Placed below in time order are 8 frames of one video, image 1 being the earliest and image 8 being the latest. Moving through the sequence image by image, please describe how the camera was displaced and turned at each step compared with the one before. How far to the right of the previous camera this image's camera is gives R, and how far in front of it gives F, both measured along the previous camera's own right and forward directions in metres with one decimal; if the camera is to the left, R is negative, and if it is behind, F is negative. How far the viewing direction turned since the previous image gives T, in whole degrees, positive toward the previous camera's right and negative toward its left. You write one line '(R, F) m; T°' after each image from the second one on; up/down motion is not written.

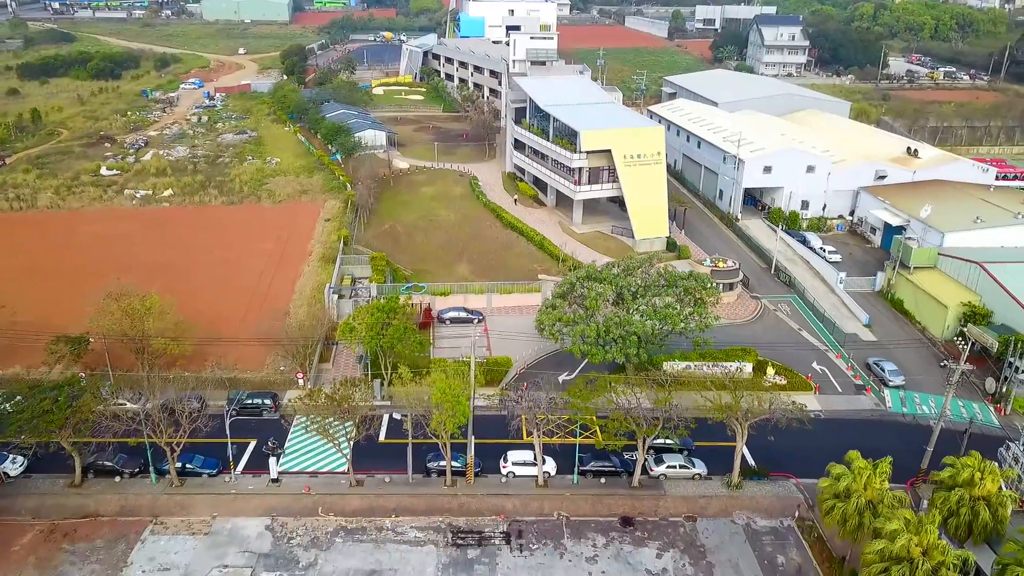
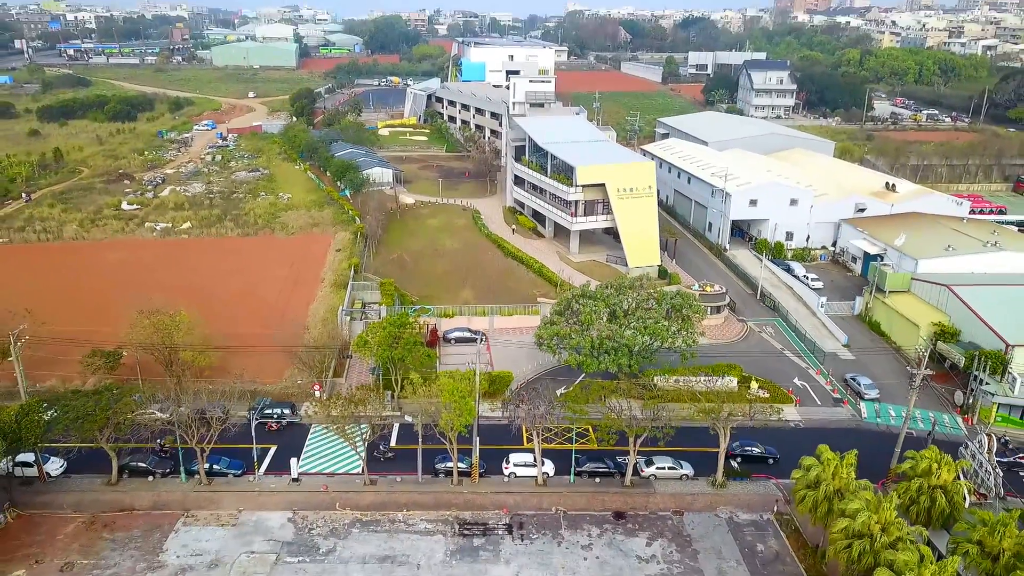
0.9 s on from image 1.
(0.0, -1.2) m; 0°
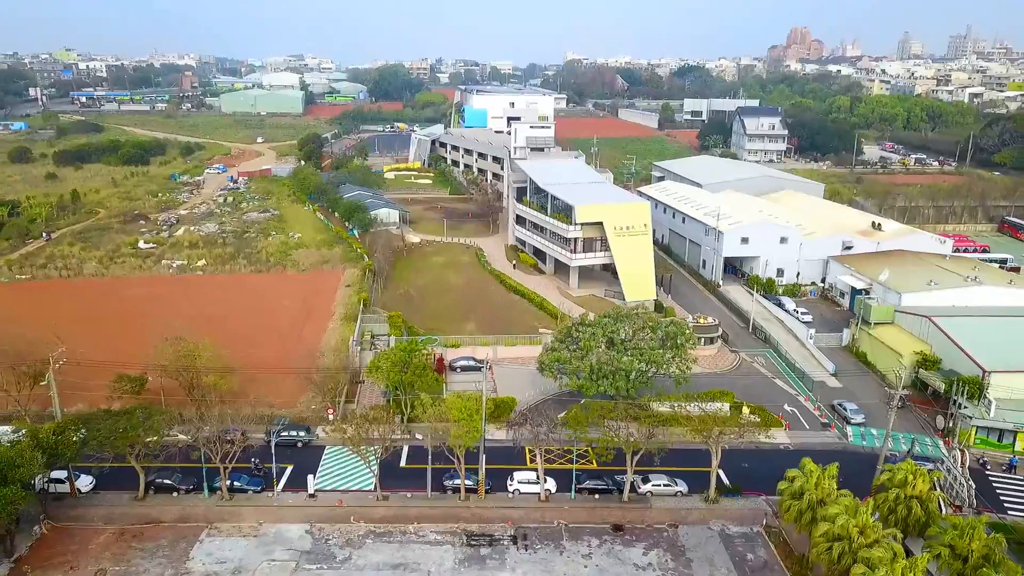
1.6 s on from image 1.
(-0.1, -1.0) m; 0°
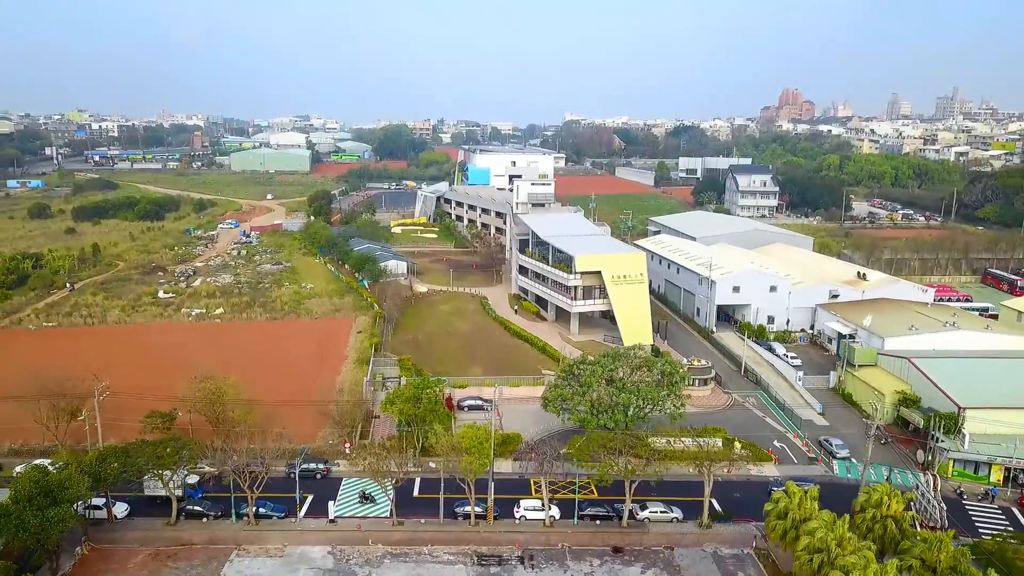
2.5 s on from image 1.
(-0.1, -1.3) m; 0°
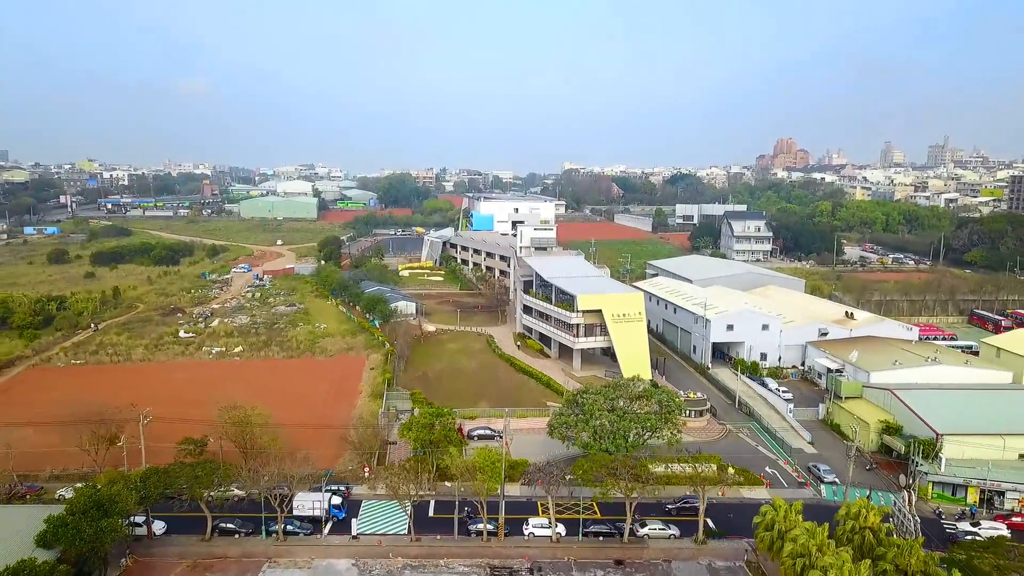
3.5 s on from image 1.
(-0.2, -1.5) m; 0°
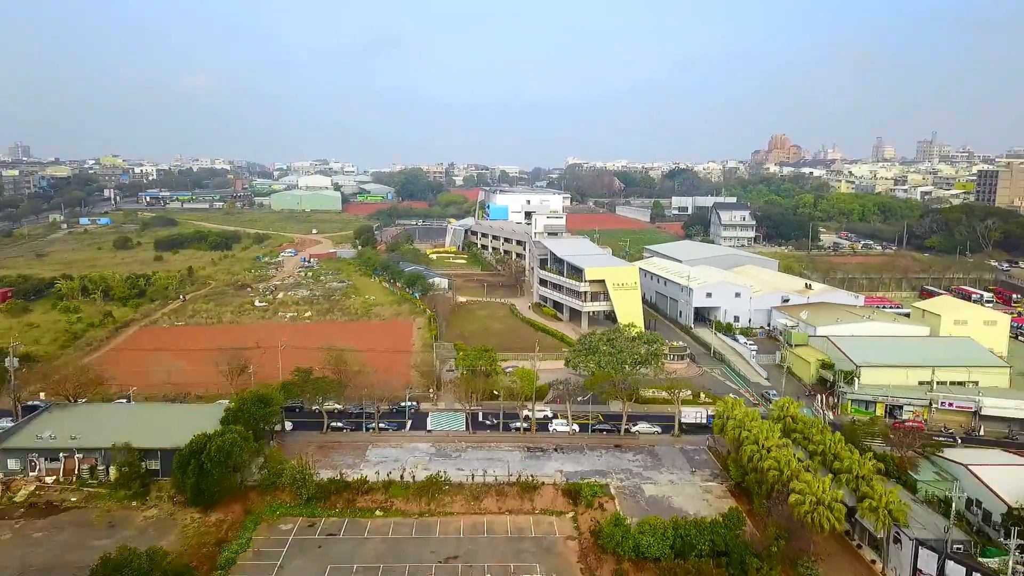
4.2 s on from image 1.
(-0.8, -6.7) m; 0°
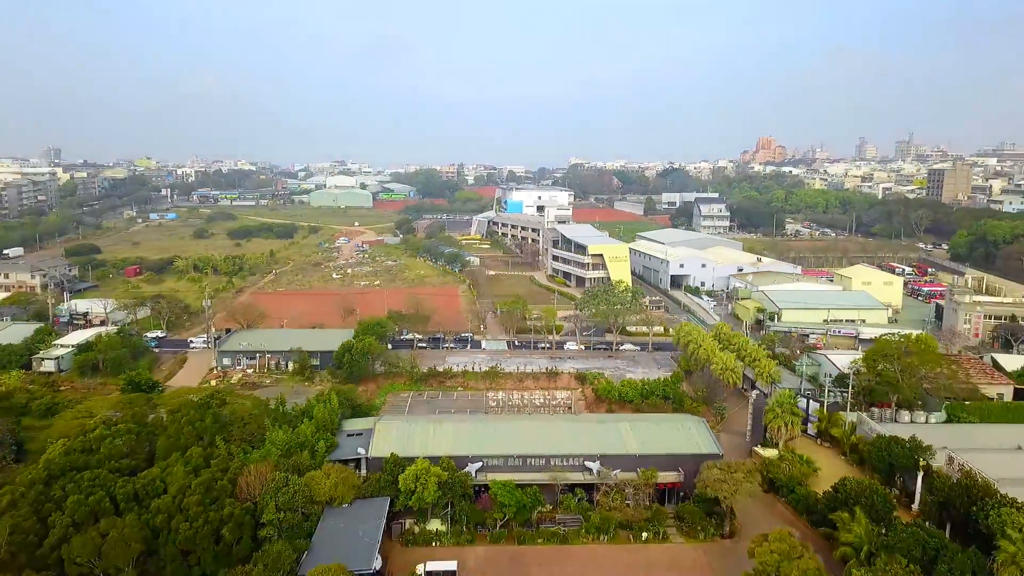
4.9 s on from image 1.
(-1.1, -11.4) m; 0°
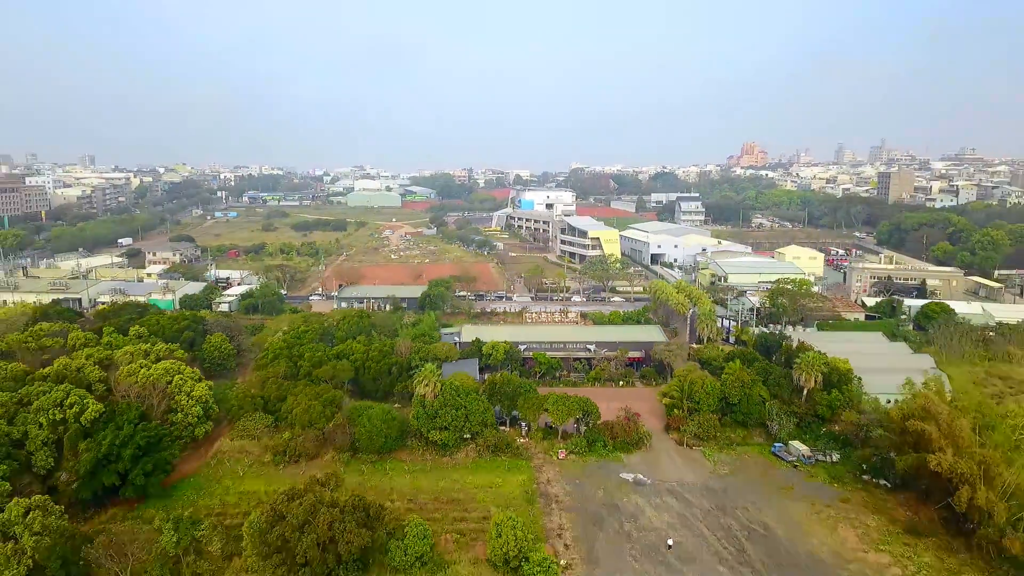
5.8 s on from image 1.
(-1.4, -14.8) m; 0°
